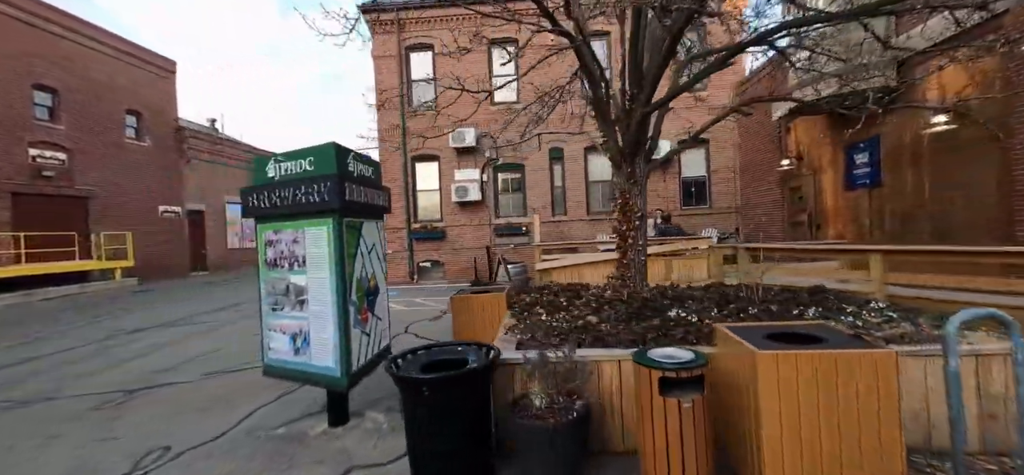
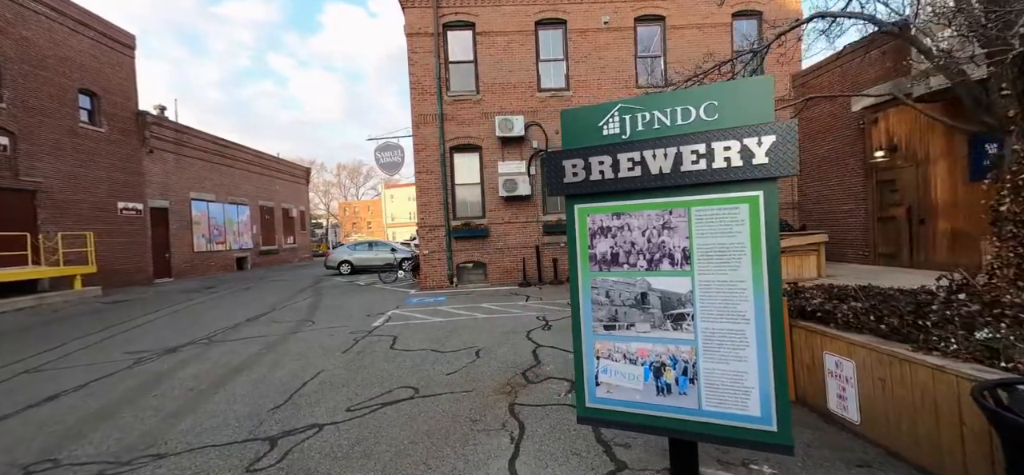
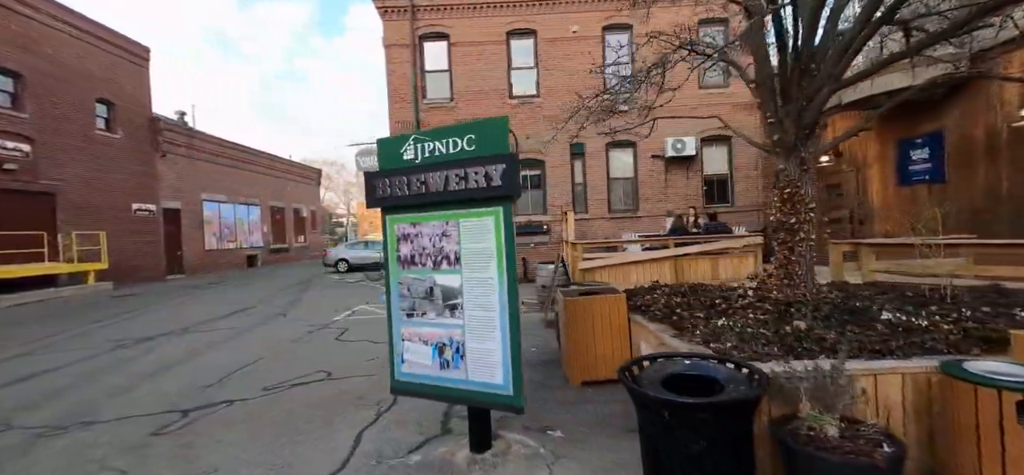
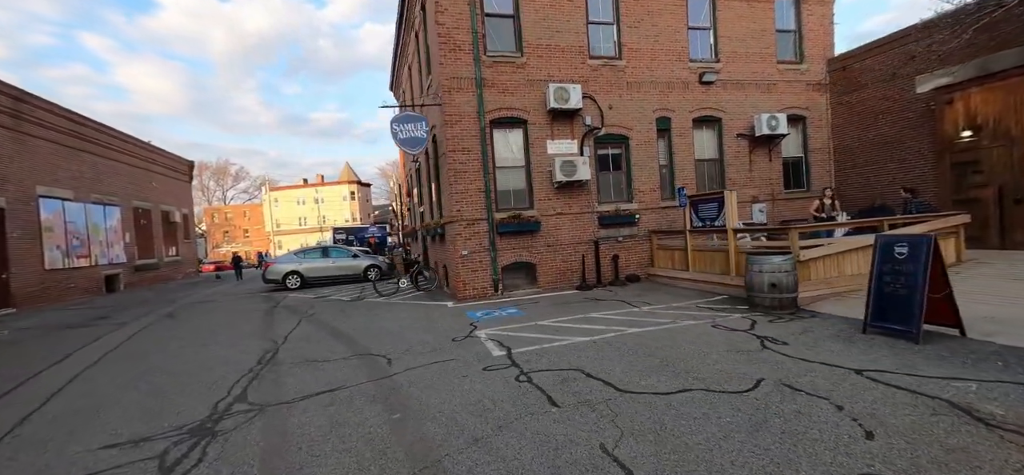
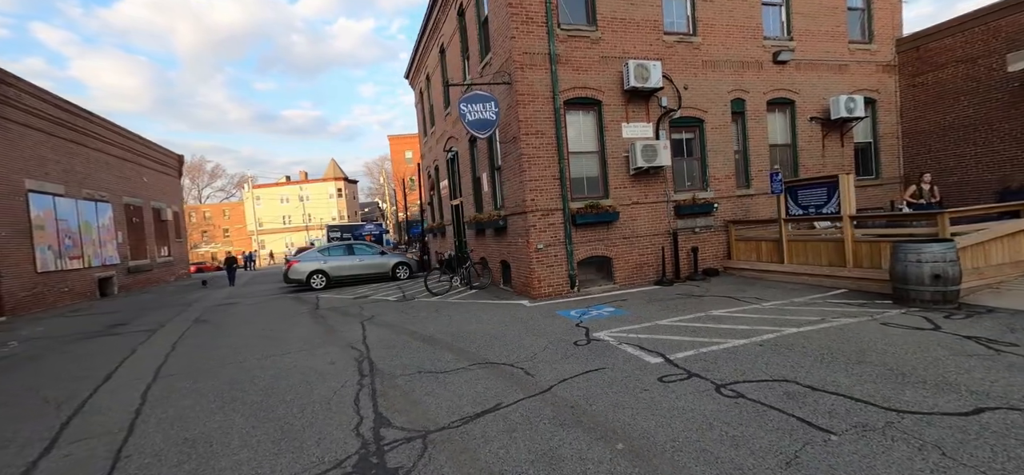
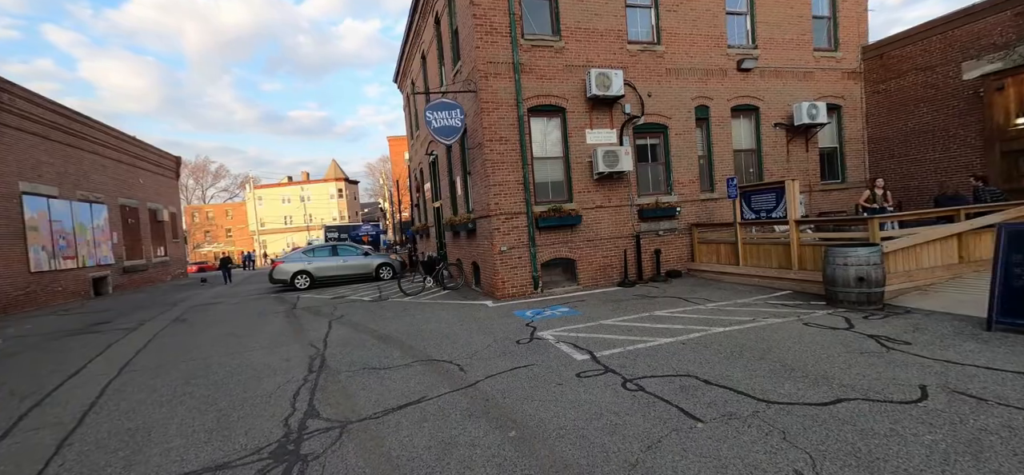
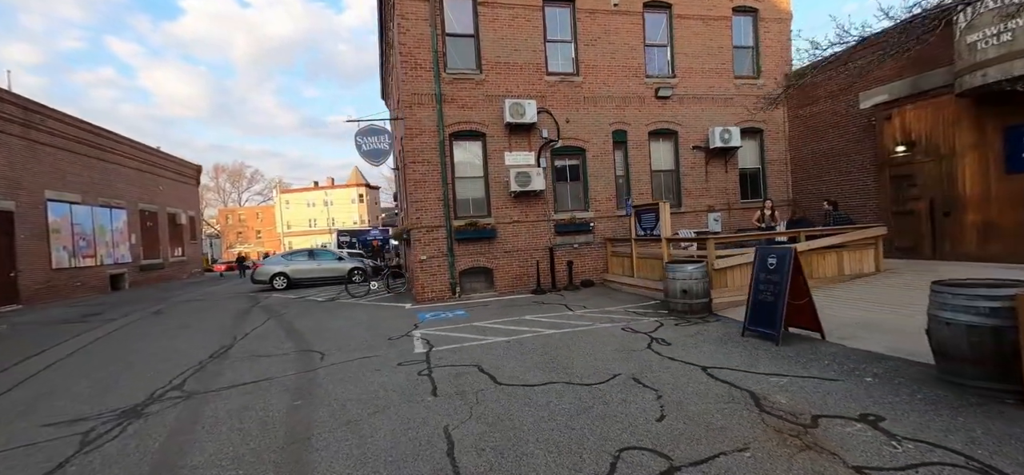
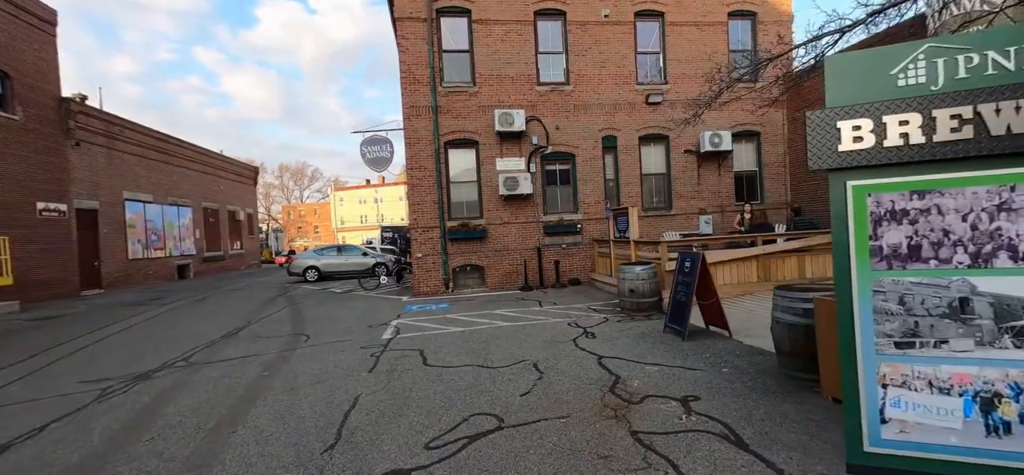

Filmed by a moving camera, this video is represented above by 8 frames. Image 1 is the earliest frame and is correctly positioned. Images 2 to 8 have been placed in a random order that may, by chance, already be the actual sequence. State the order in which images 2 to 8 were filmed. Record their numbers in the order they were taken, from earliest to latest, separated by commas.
3, 2, 8, 7, 4, 6, 5
